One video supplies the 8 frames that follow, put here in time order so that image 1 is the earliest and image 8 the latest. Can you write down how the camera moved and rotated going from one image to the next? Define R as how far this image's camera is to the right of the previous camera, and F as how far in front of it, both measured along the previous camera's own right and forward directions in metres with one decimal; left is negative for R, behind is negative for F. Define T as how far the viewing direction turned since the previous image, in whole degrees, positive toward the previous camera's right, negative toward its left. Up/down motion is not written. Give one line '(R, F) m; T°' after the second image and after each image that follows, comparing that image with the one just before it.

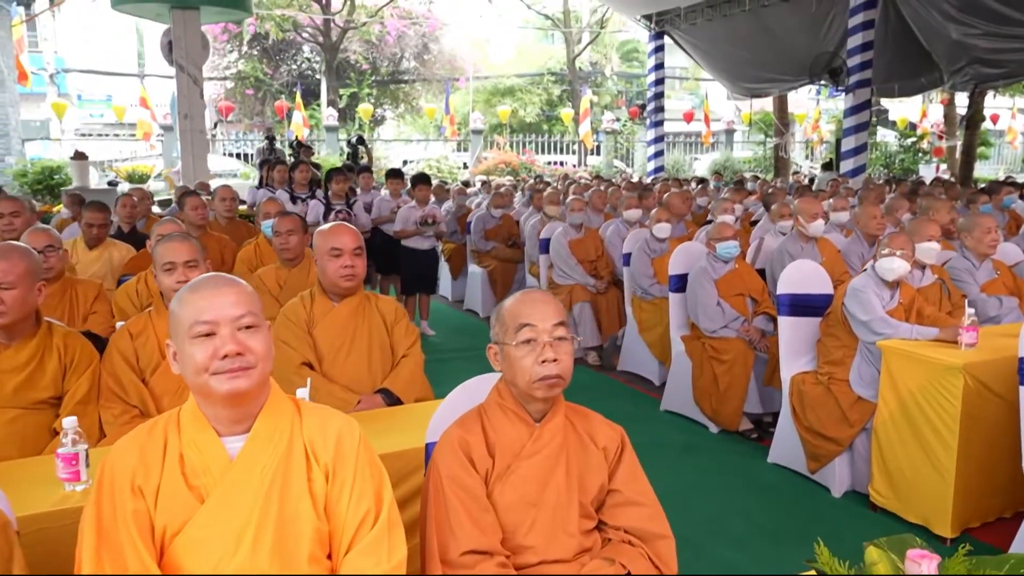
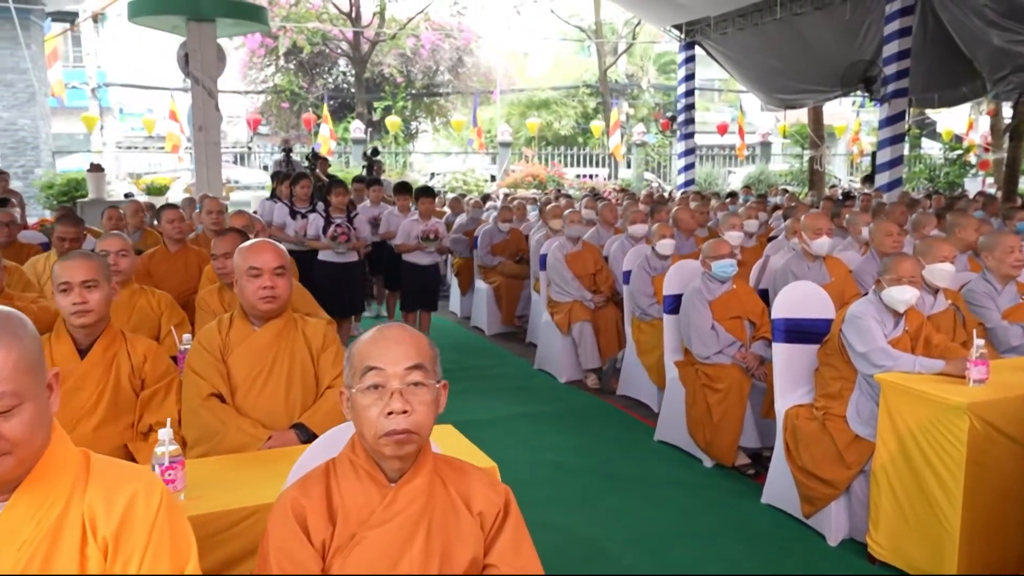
(+0.3, +0.3) m; -3°
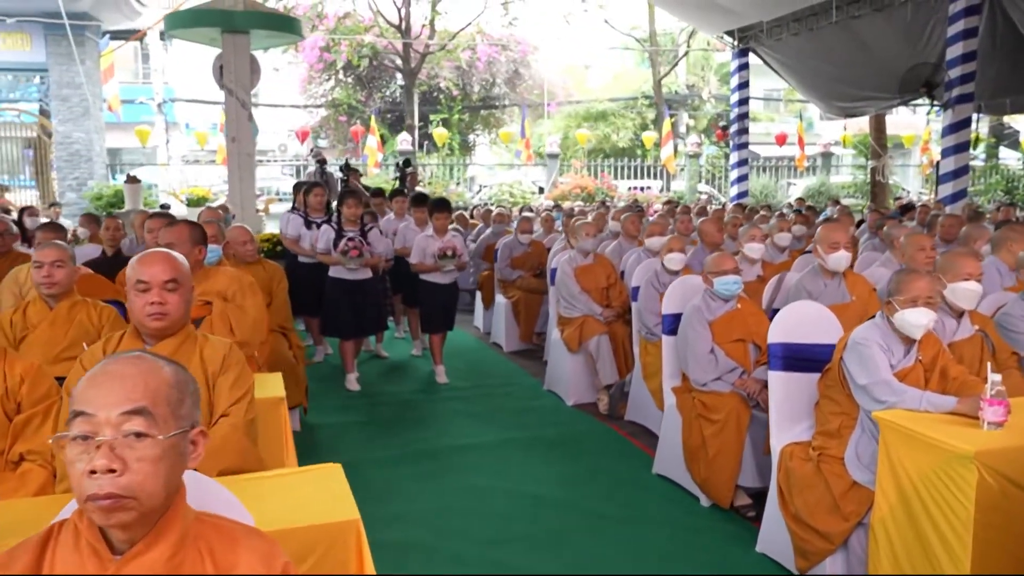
(+0.4, +0.3) m; -5°
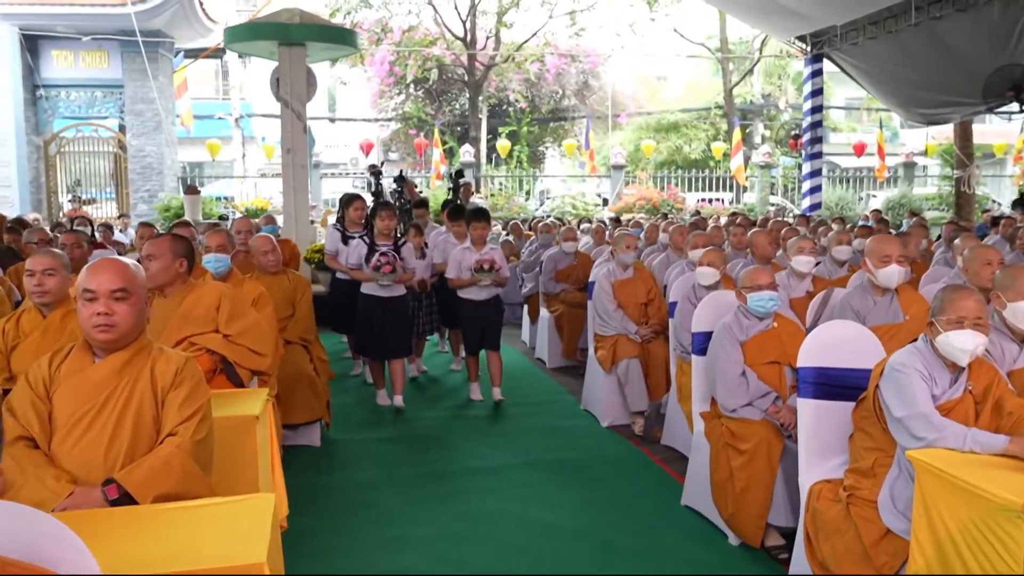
(+0.3, +0.2) m; -5°
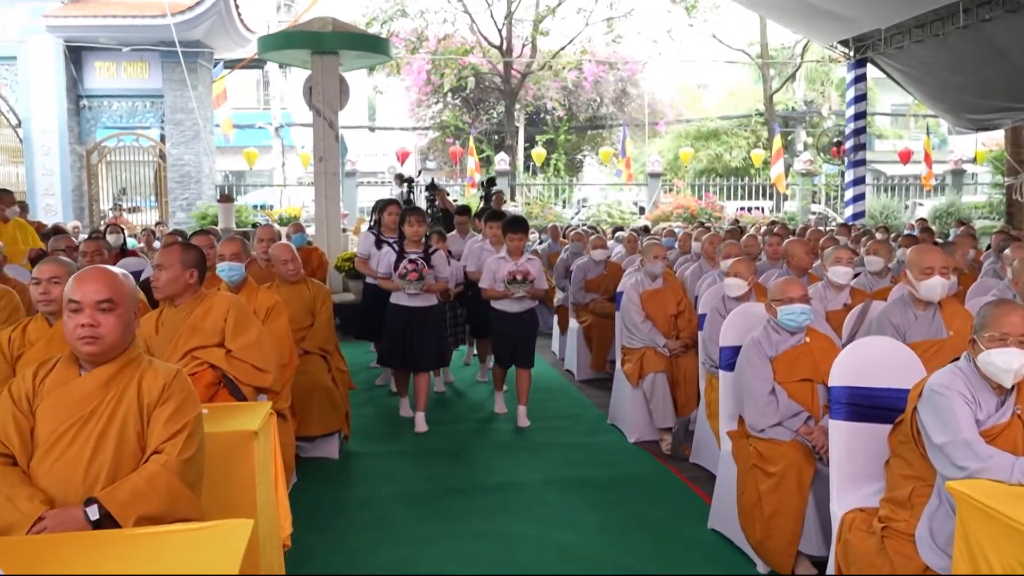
(+0.1, +0.1) m; -3°
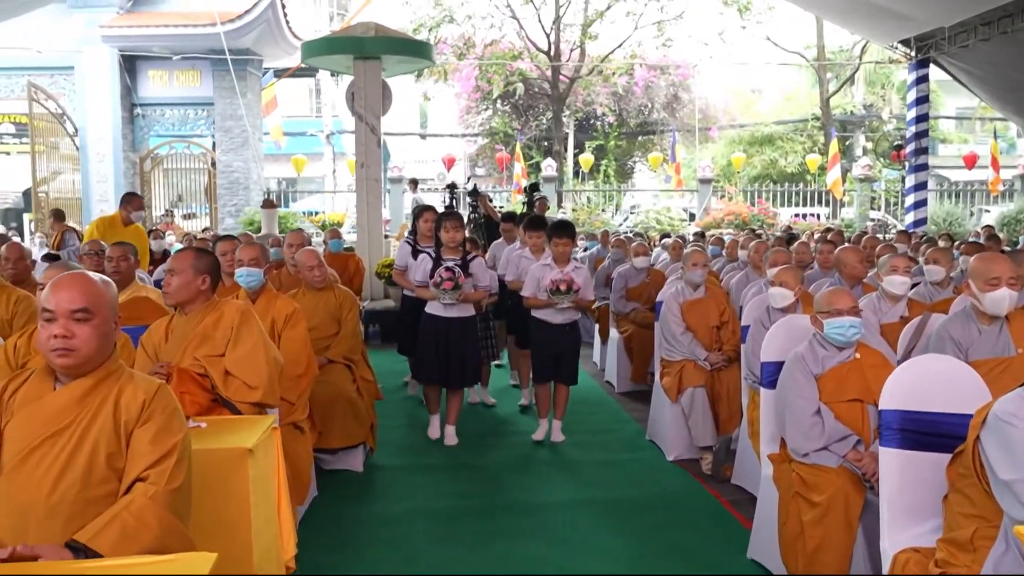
(+0.1, +0.2) m; -4°
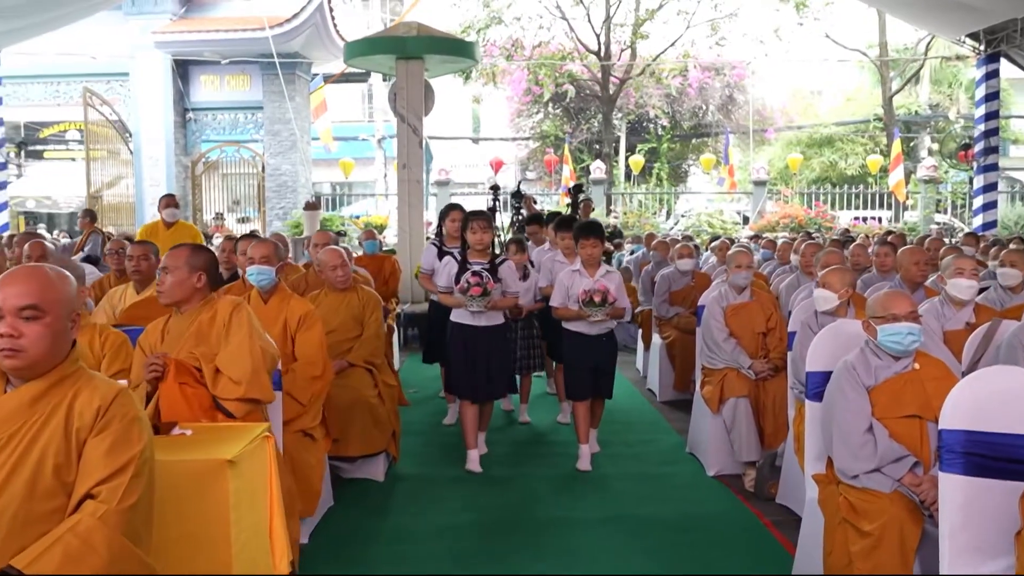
(+0.1, +0.2) m; -4°
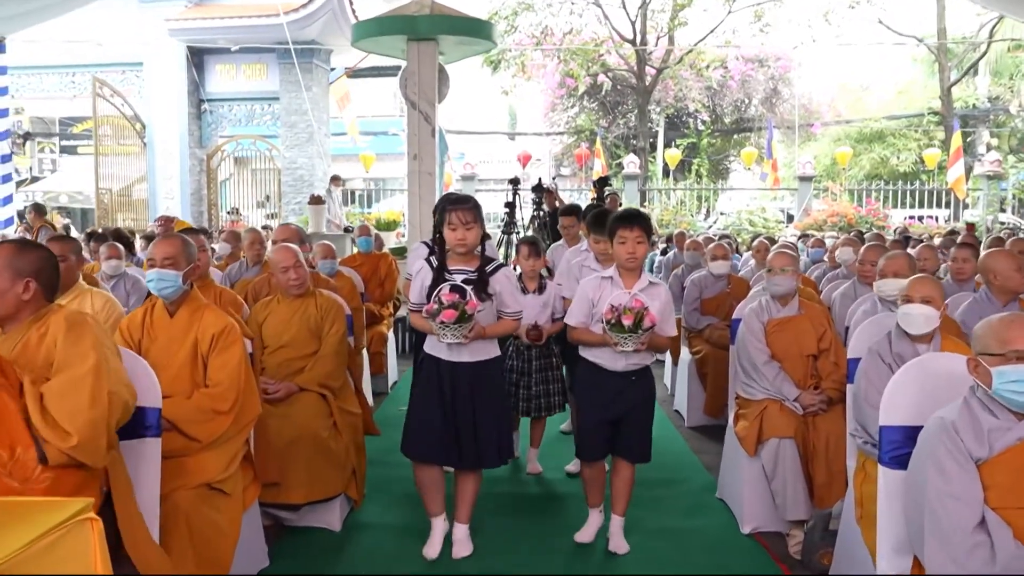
(+0.2, +0.8) m; -3°
